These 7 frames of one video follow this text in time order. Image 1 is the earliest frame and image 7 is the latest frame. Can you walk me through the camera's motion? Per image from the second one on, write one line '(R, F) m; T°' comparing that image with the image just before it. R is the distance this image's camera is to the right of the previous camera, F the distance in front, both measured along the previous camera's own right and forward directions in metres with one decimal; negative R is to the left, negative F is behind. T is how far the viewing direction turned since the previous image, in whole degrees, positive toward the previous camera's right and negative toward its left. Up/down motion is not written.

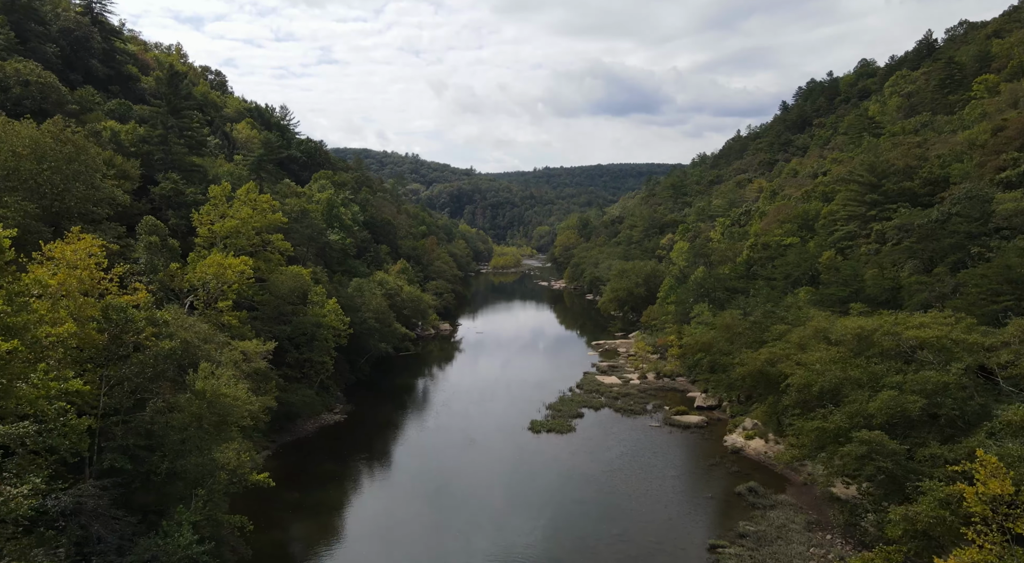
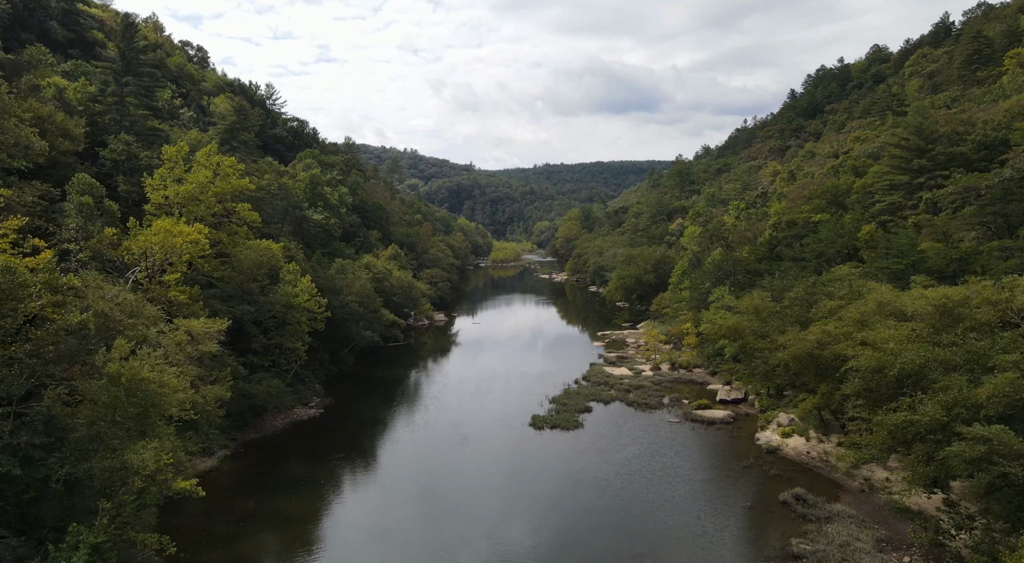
(+0.1, +5.9) m; 0°
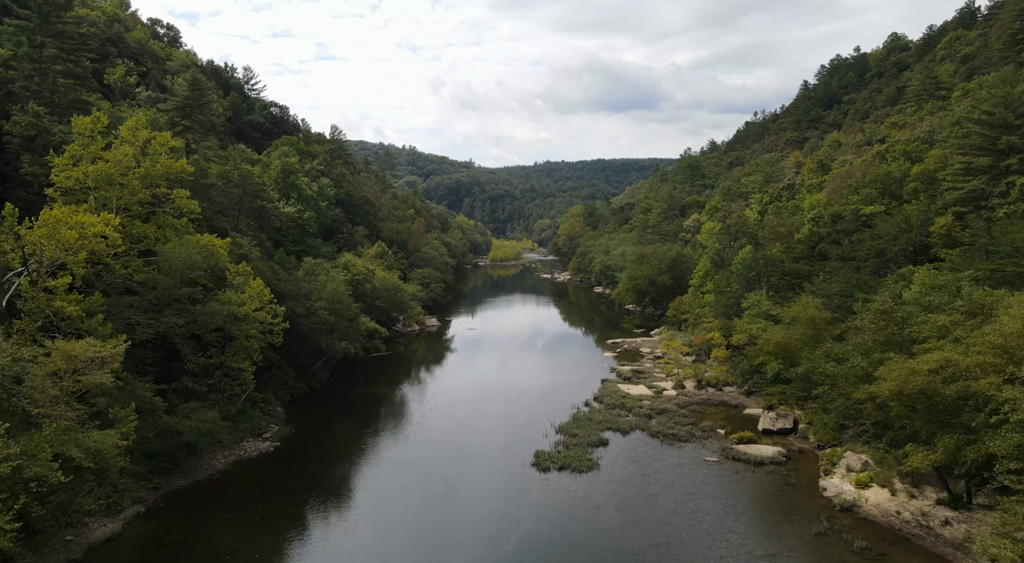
(+0.1, +8.0) m; 0°
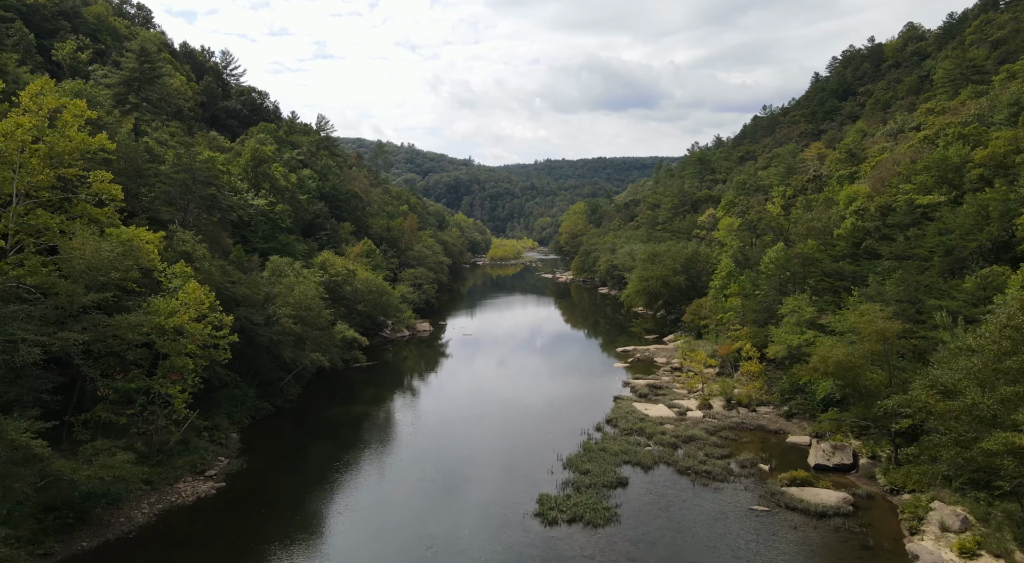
(+0.1, +6.6) m; 0°
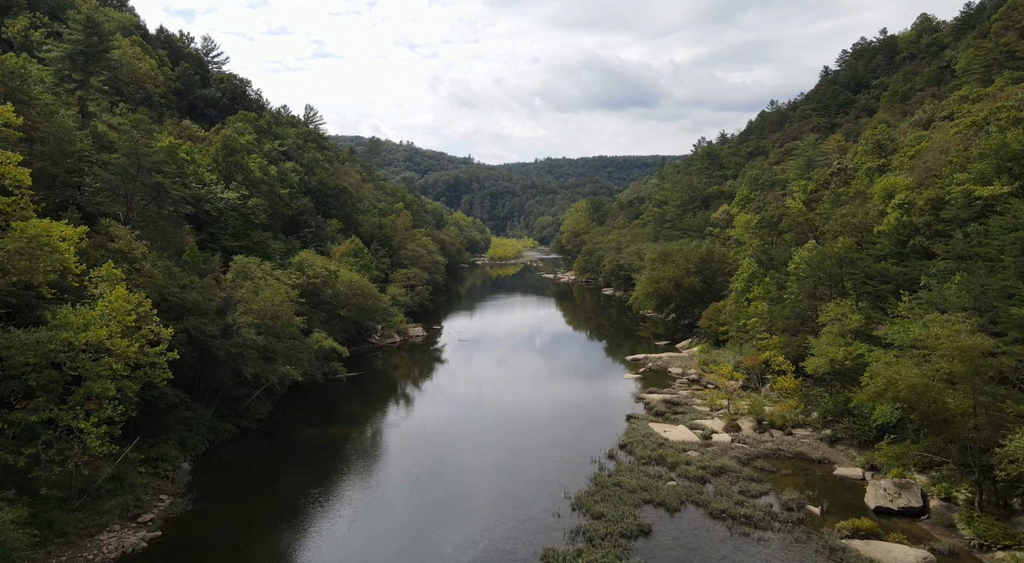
(0.0, +5.2) m; 0°
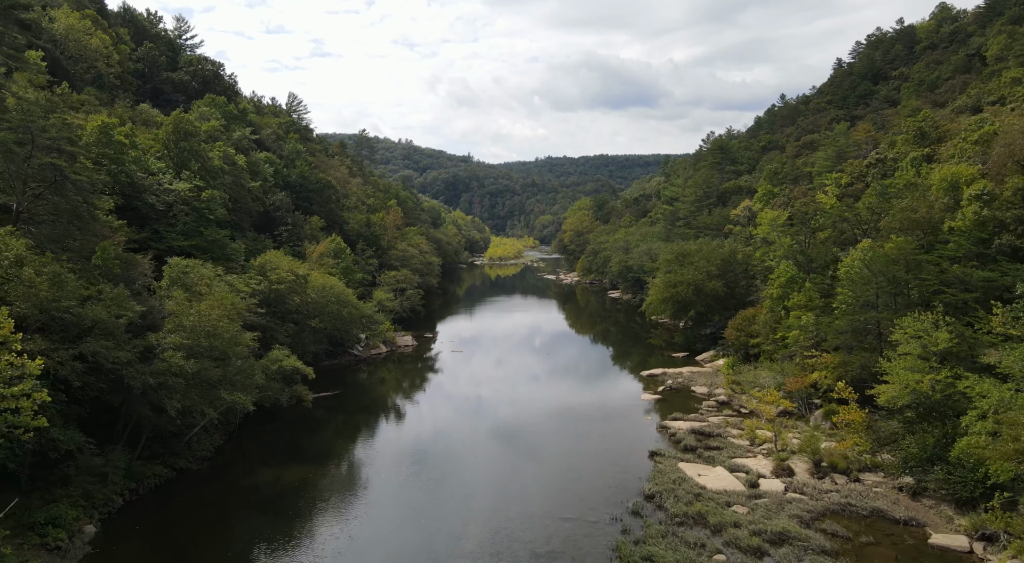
(0.0, +6.7) m; 0°
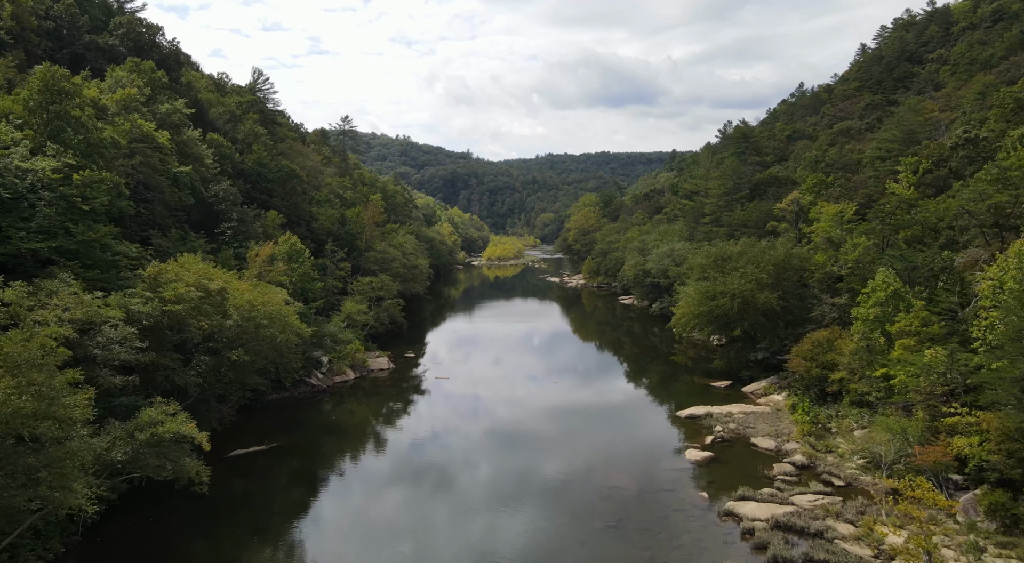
(+0.1, +11.2) m; 0°
